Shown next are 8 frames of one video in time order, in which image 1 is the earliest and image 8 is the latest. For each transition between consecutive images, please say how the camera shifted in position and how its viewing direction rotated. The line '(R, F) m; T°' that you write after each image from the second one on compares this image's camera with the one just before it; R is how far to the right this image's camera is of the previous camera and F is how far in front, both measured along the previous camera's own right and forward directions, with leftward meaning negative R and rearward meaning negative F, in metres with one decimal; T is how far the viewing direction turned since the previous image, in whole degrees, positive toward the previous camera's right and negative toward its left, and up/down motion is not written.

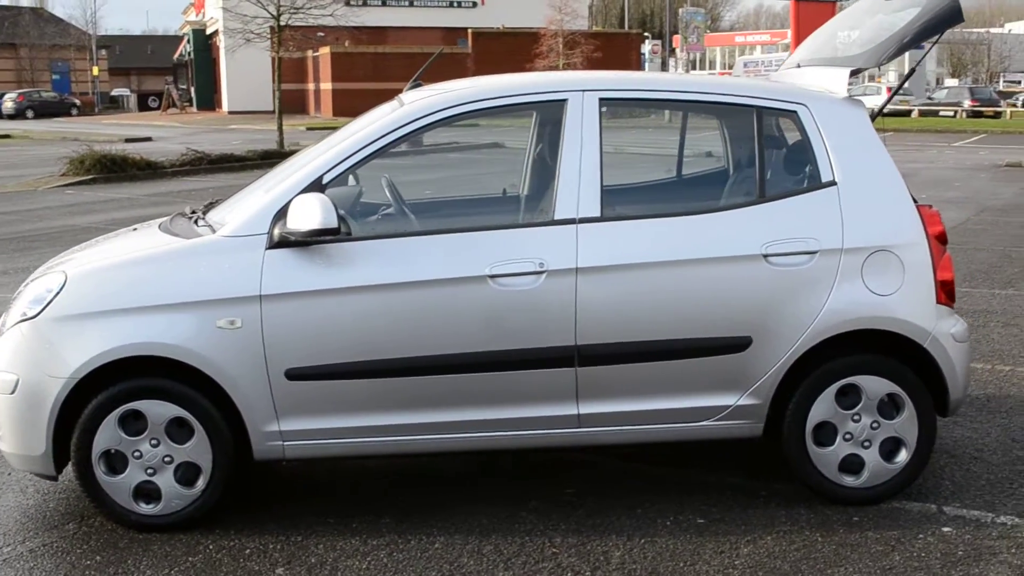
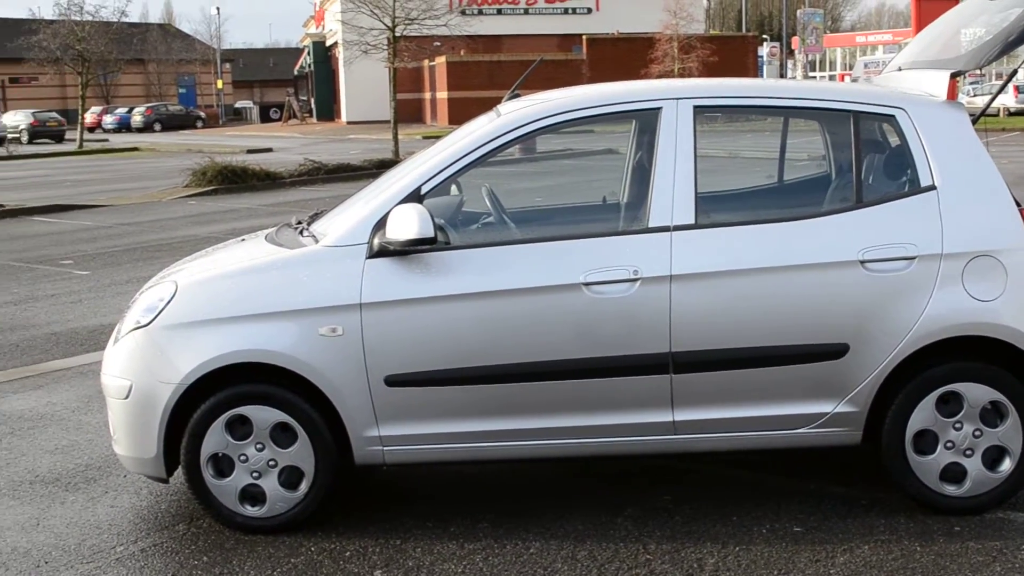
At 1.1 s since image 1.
(+0.1, 0.0) m; -6°
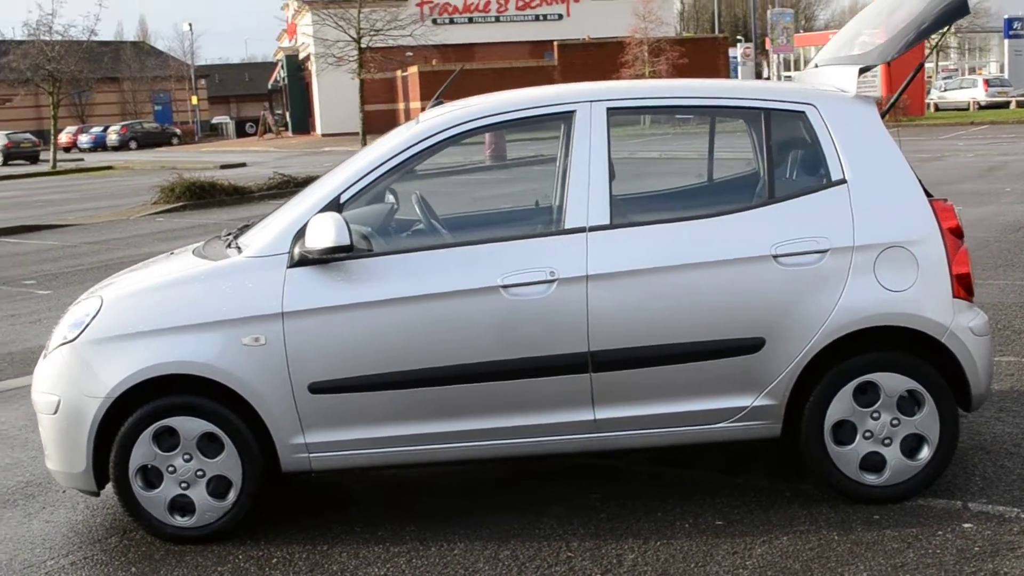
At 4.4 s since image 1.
(+0.2, -0.1) m; +1°
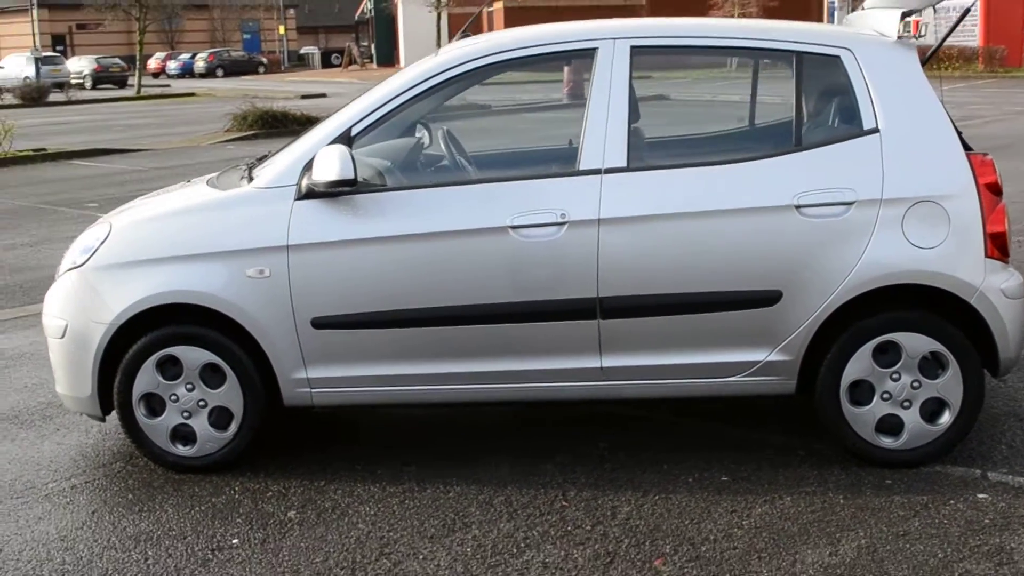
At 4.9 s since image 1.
(+0.3, +0.1) m; -4°
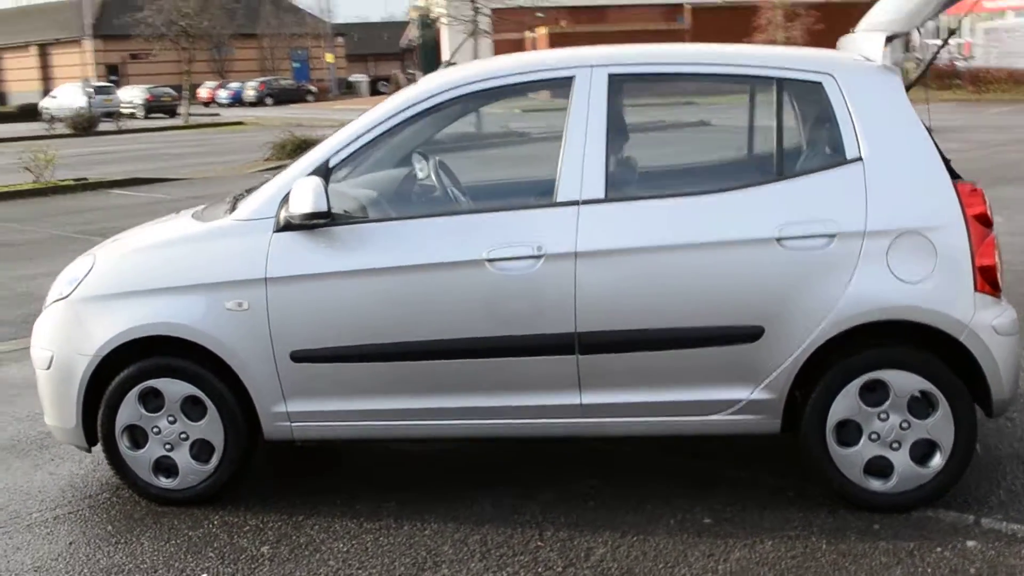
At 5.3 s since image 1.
(+0.2, +0.1) m; -2°
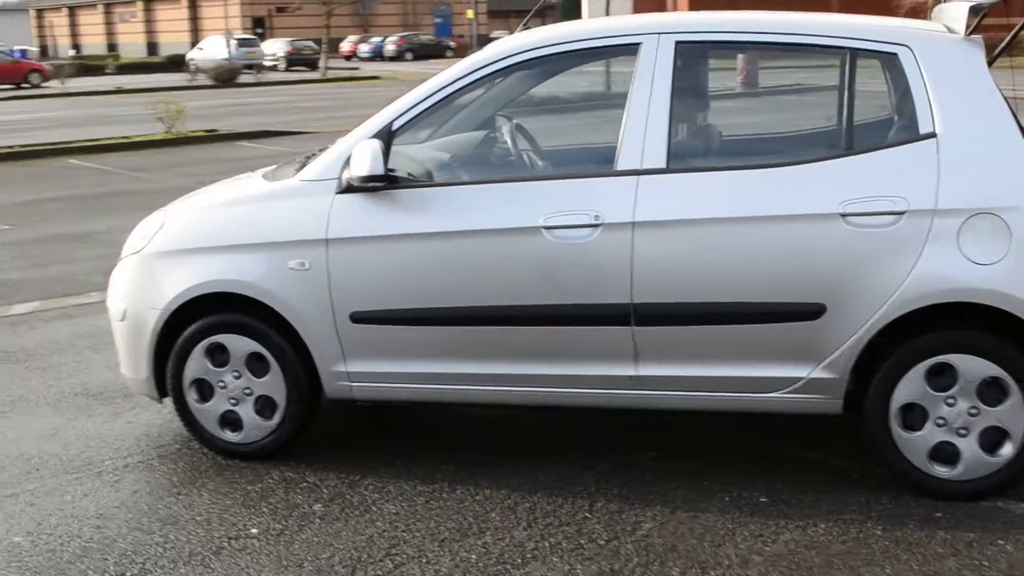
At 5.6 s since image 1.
(+0.2, +0.1) m; -6°
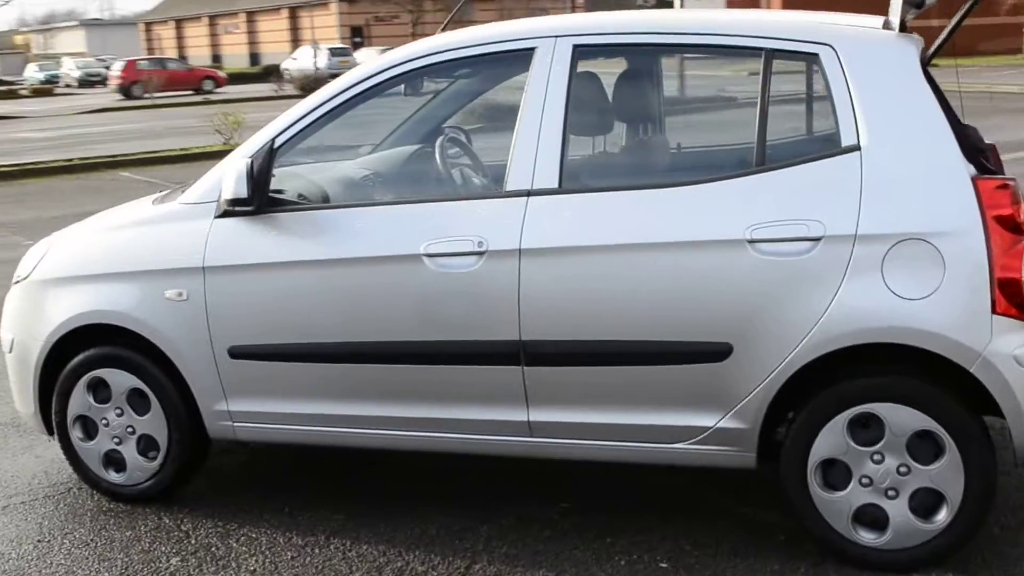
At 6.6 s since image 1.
(+0.7, +0.4) m; -4°
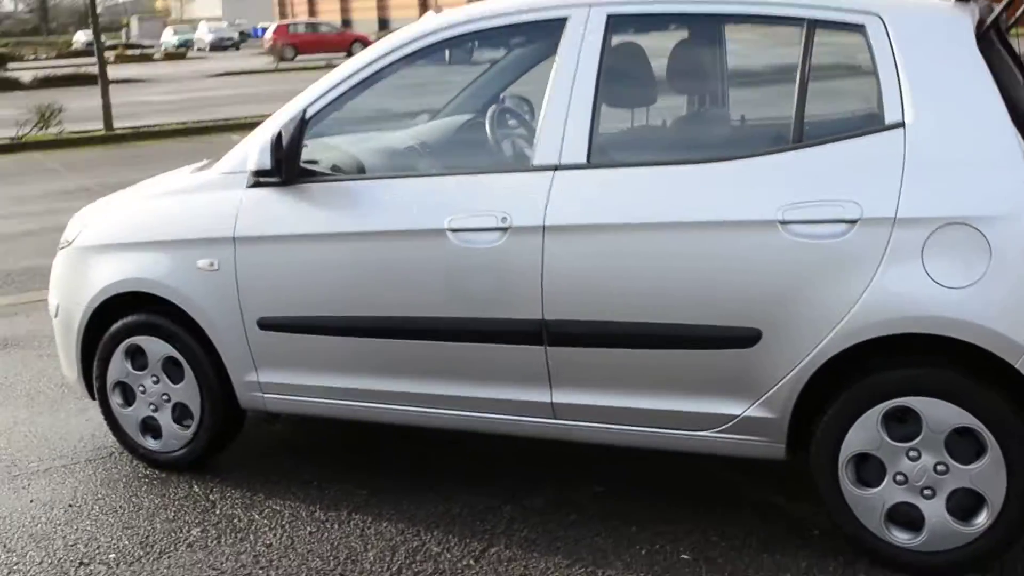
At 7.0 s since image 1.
(+0.2, +0.1) m; -5°
